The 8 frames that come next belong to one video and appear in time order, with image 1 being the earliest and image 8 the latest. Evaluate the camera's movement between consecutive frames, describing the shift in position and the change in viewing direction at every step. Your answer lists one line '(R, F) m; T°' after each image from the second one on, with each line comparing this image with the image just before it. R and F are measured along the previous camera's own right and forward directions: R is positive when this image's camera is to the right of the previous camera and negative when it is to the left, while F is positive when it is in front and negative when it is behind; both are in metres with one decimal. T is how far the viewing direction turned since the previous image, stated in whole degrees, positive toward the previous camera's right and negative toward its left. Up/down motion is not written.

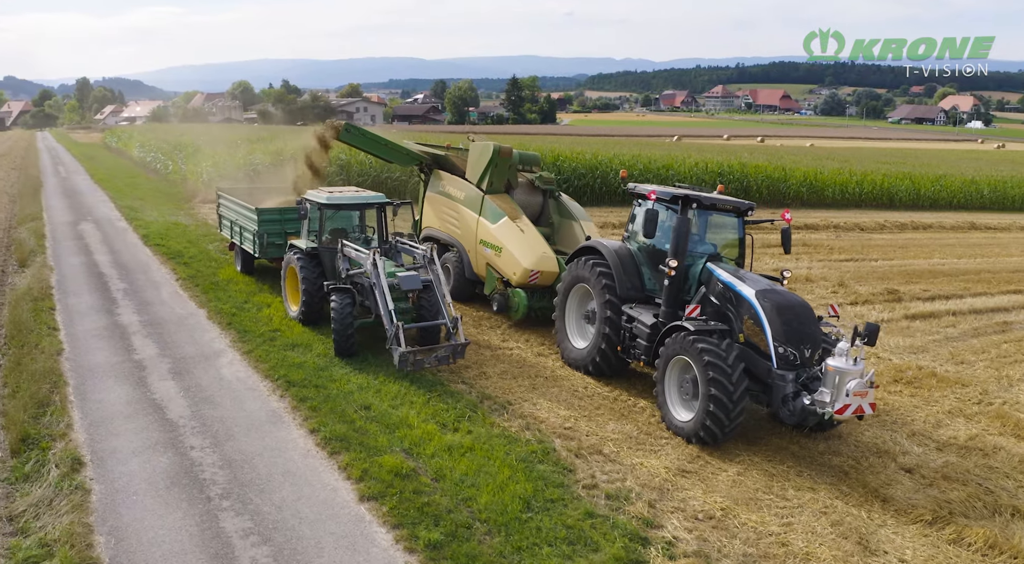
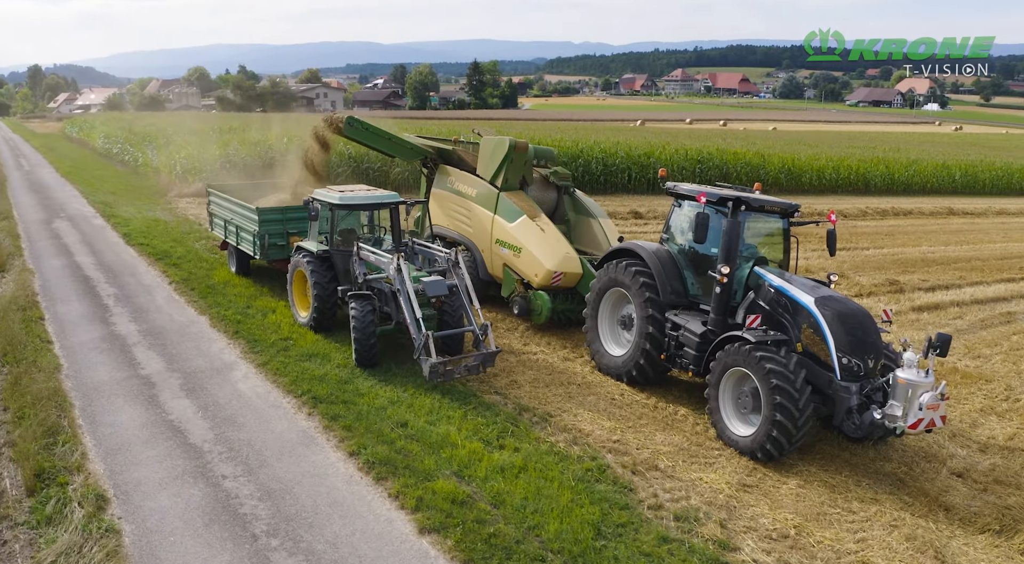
(-0.7, +0.4) m; +3°
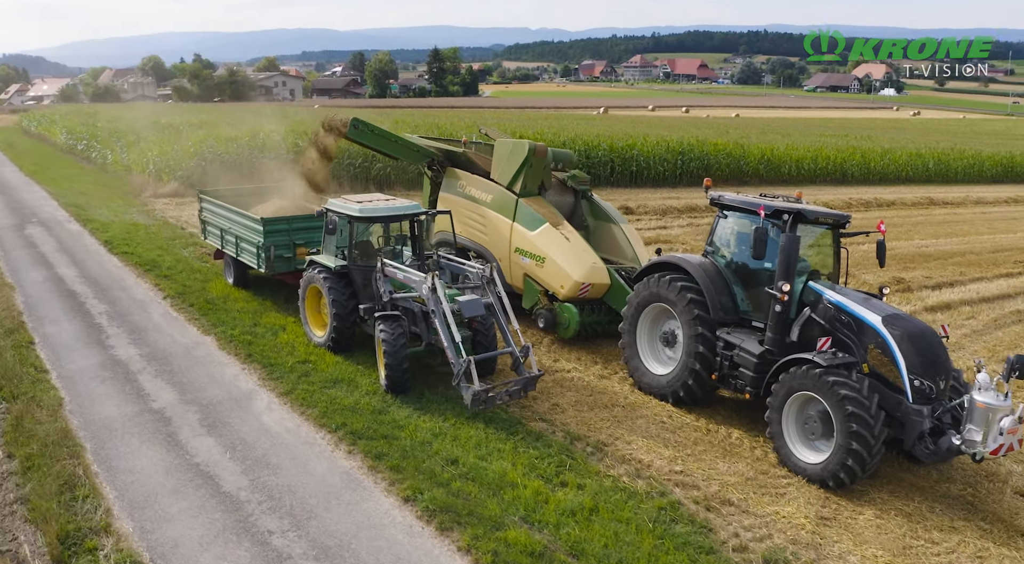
(-0.7, +0.4) m; +3°
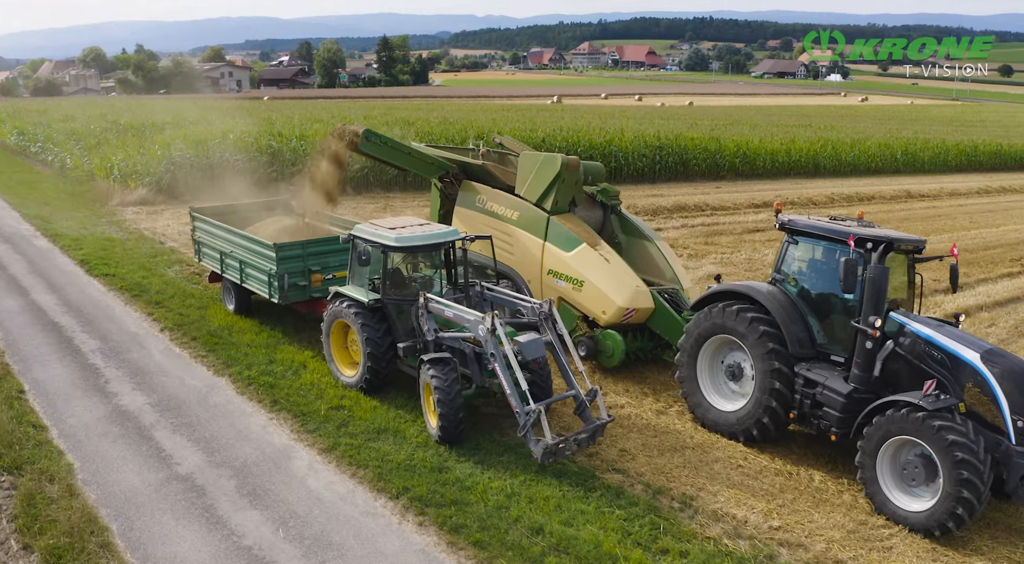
(-0.9, +0.6) m; +3°
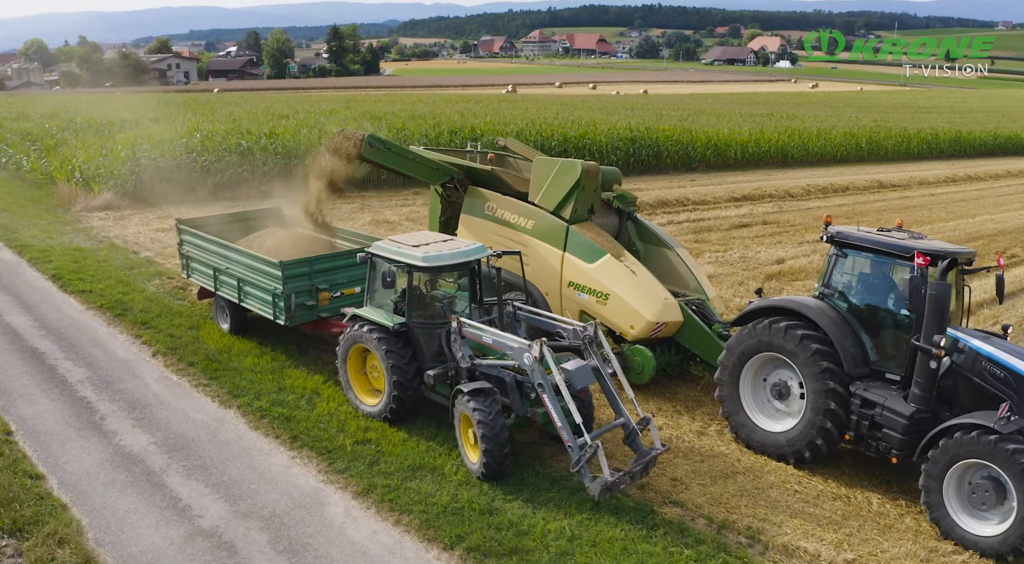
(-0.7, +0.4) m; +3°
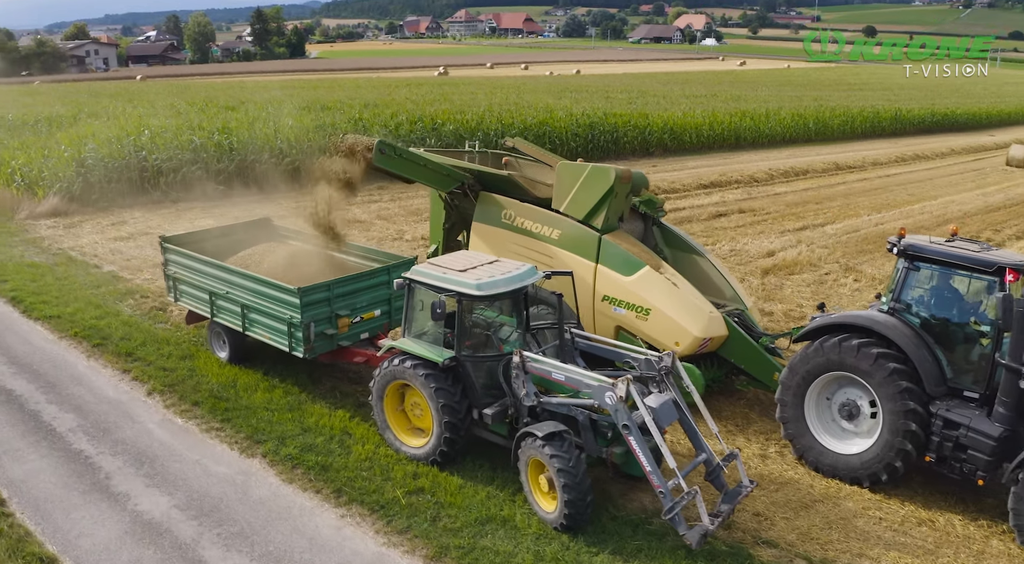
(-1.0, +0.6) m; +5°
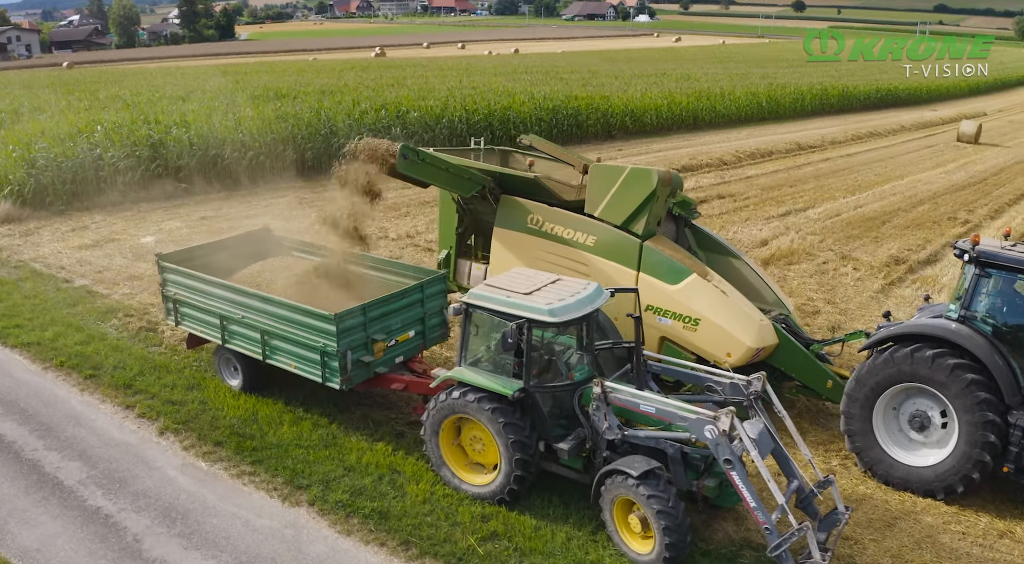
(-0.9, +0.5) m; +4°
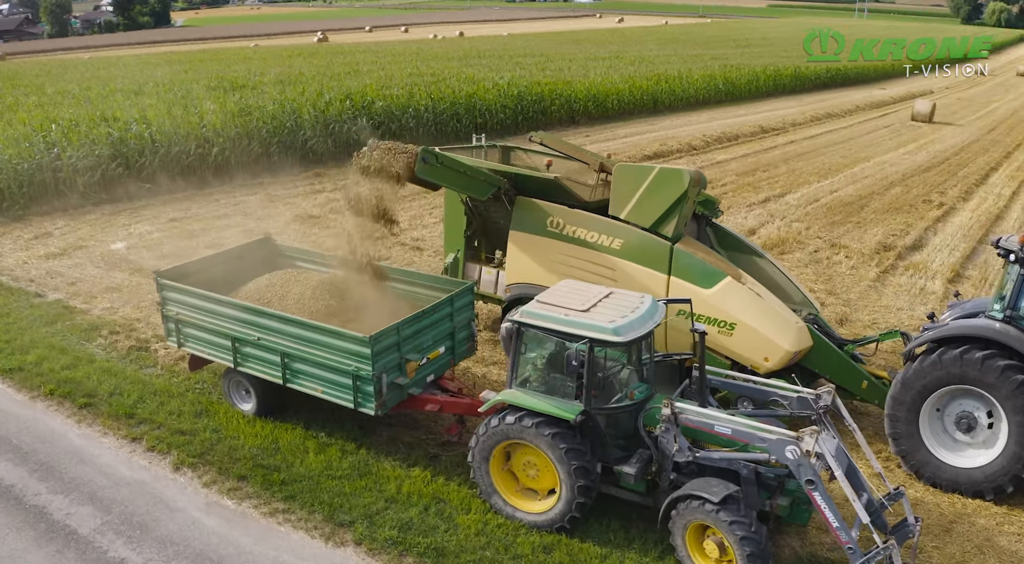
(-0.7, +0.3) m; +4°
